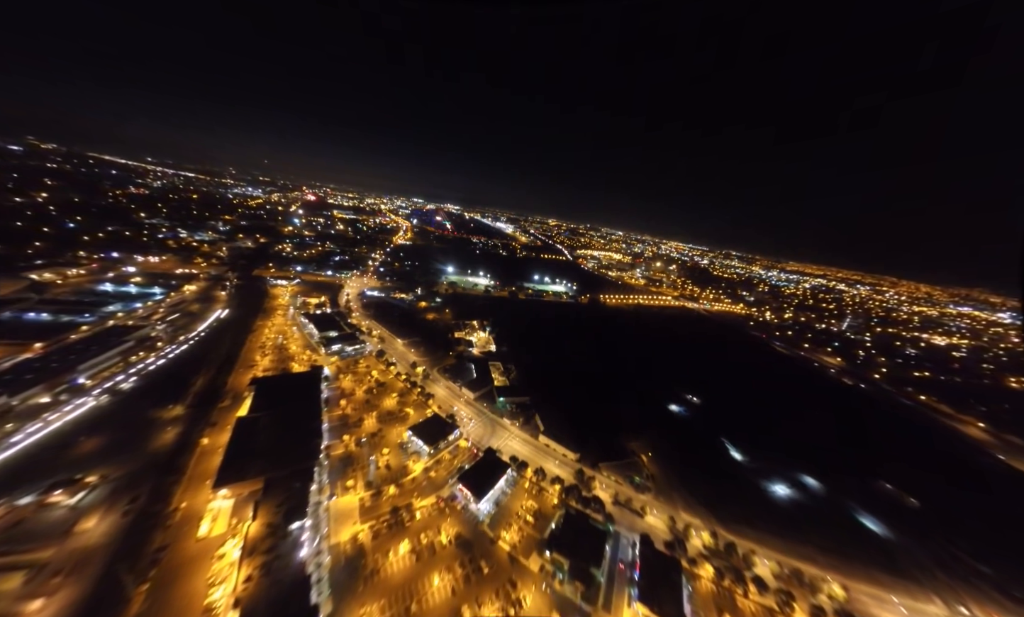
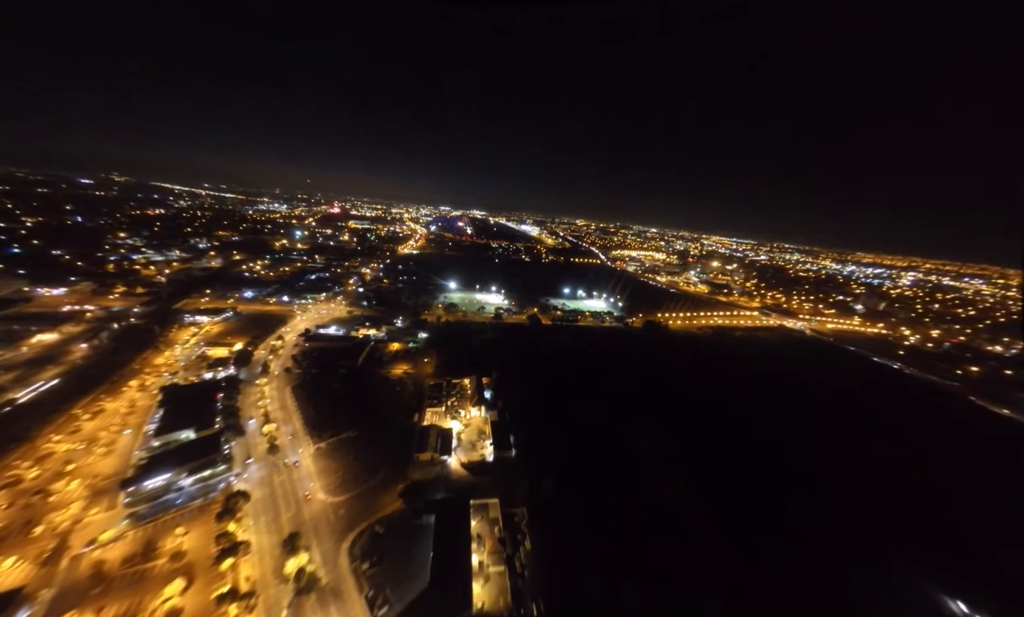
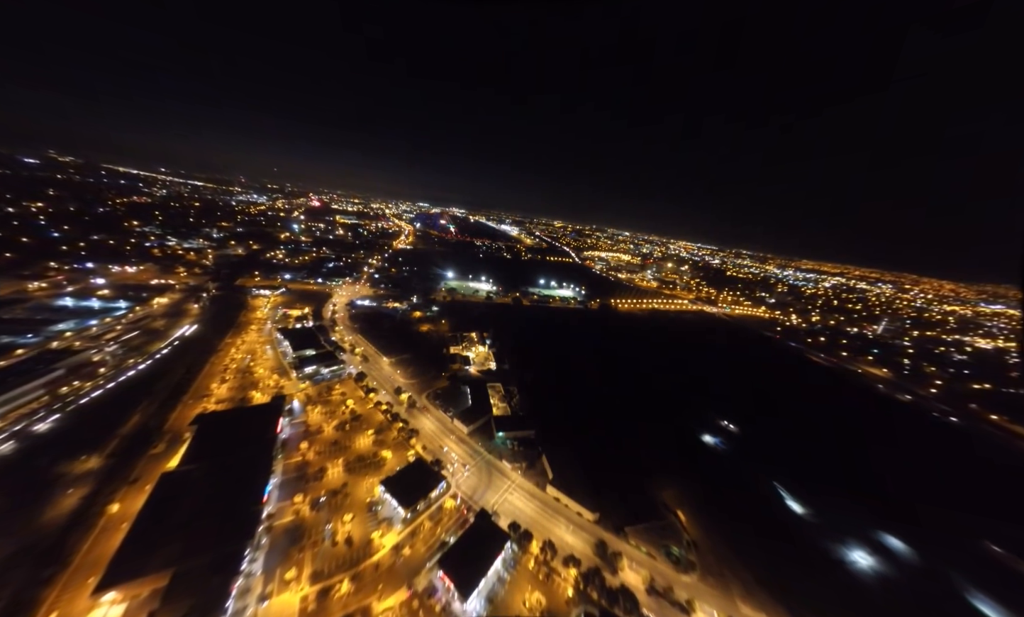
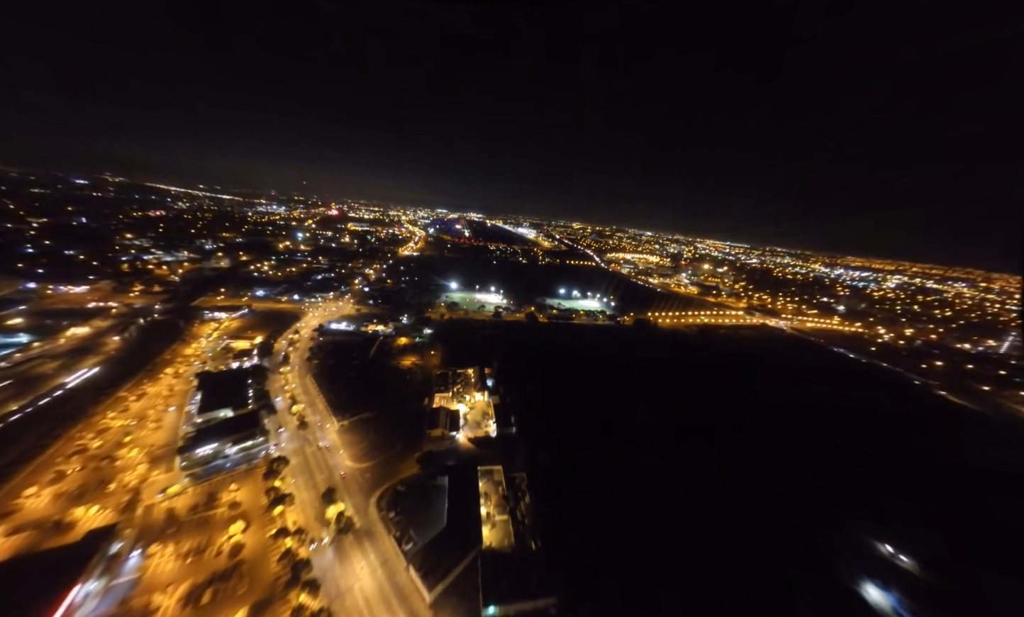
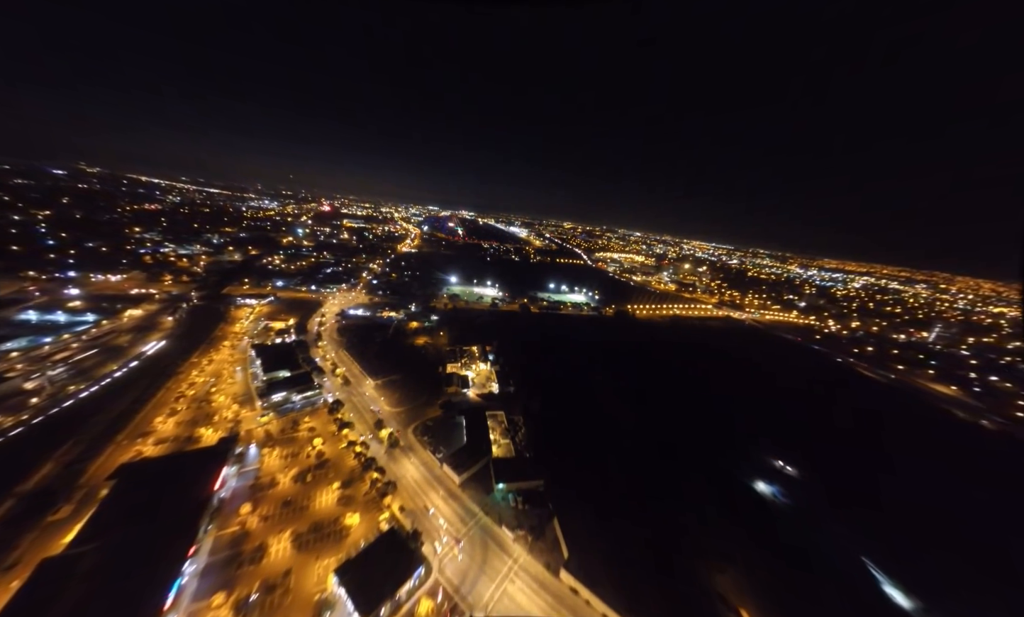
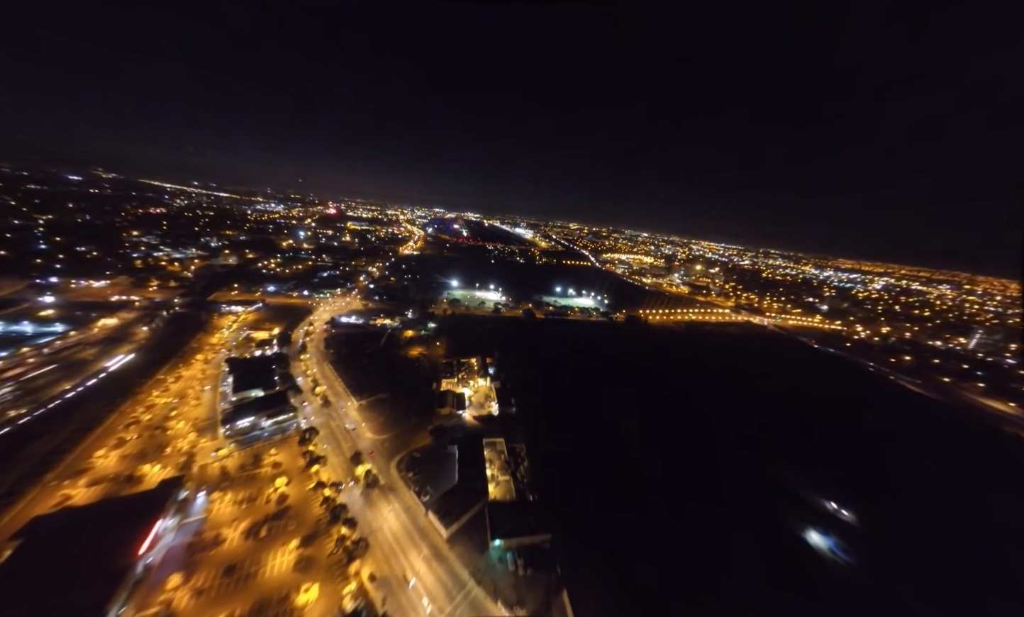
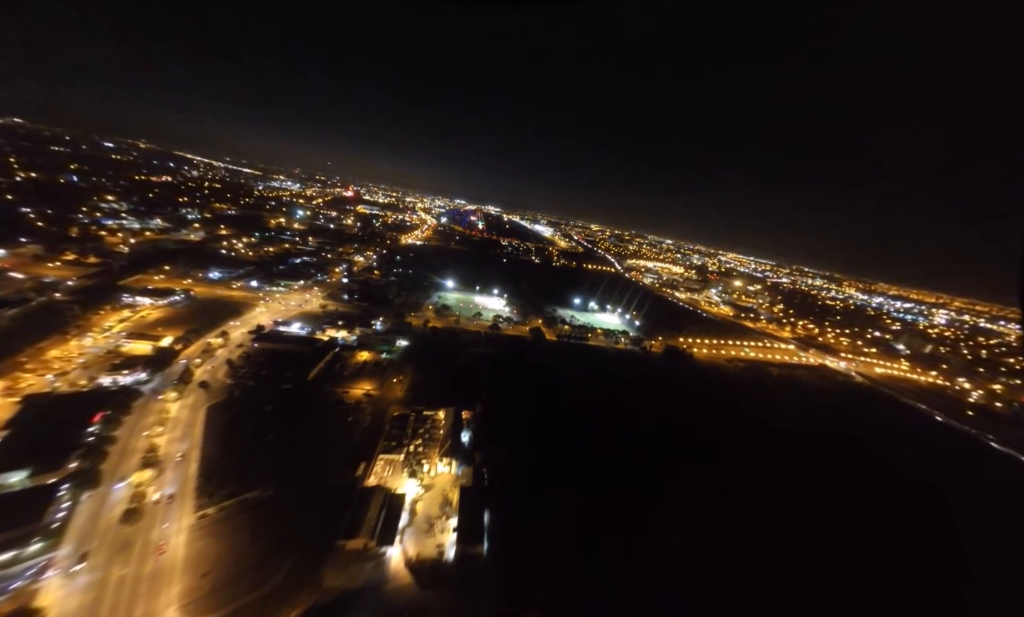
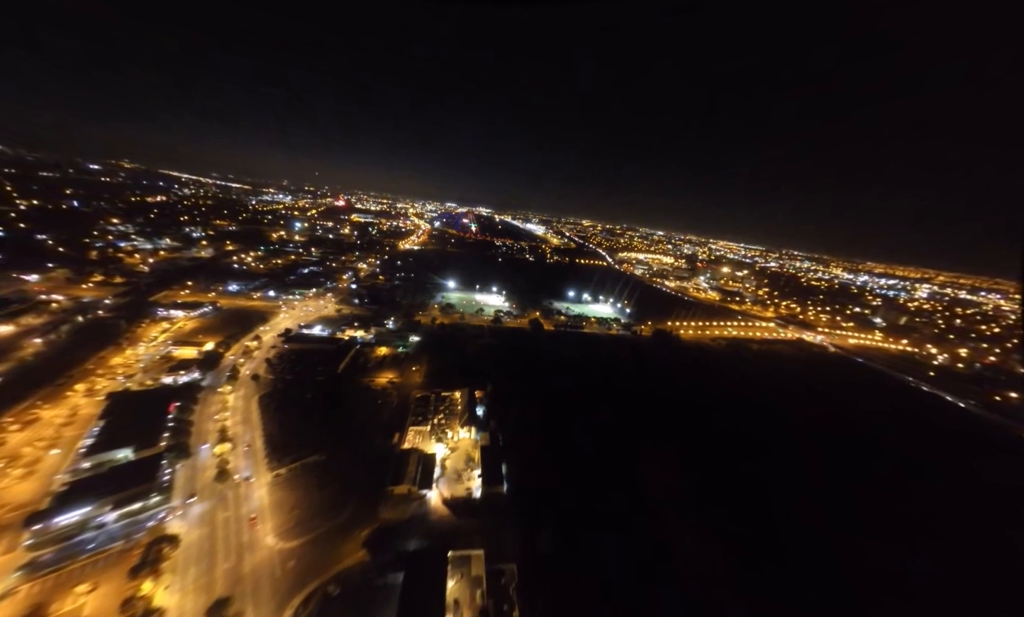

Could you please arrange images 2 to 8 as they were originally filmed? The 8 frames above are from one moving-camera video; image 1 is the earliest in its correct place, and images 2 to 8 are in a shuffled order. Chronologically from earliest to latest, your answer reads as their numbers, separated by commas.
3, 5, 6, 4, 2, 8, 7
